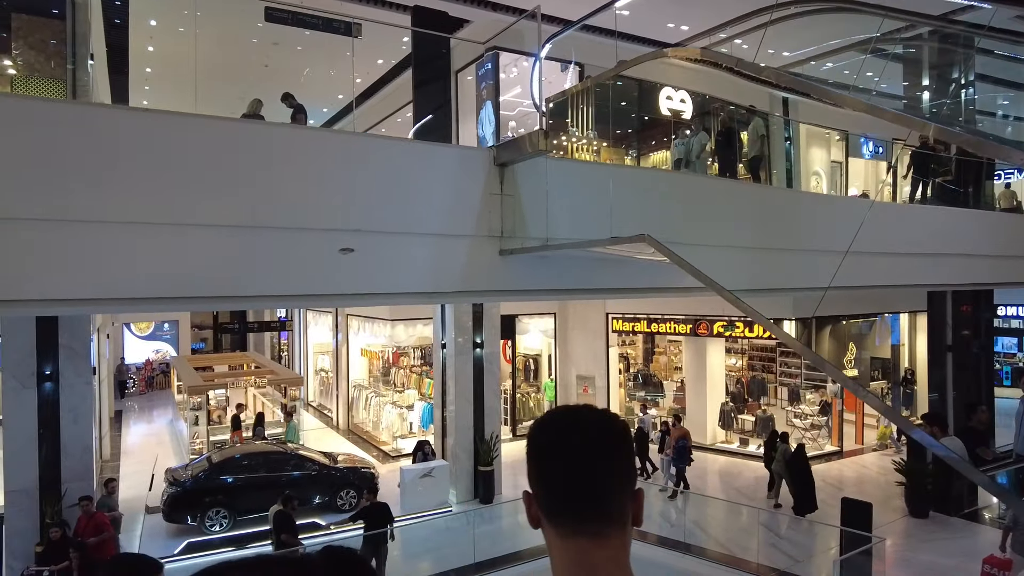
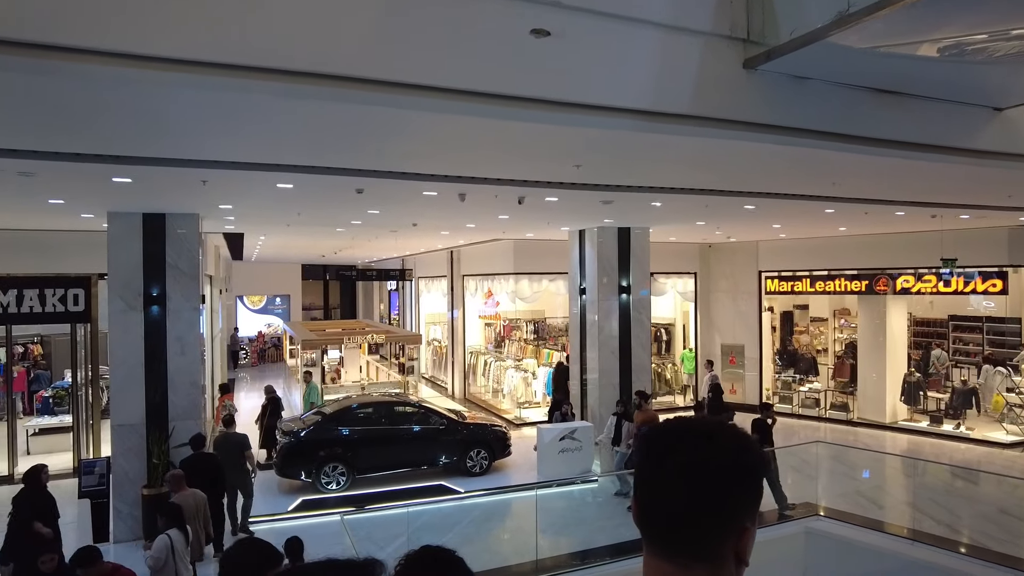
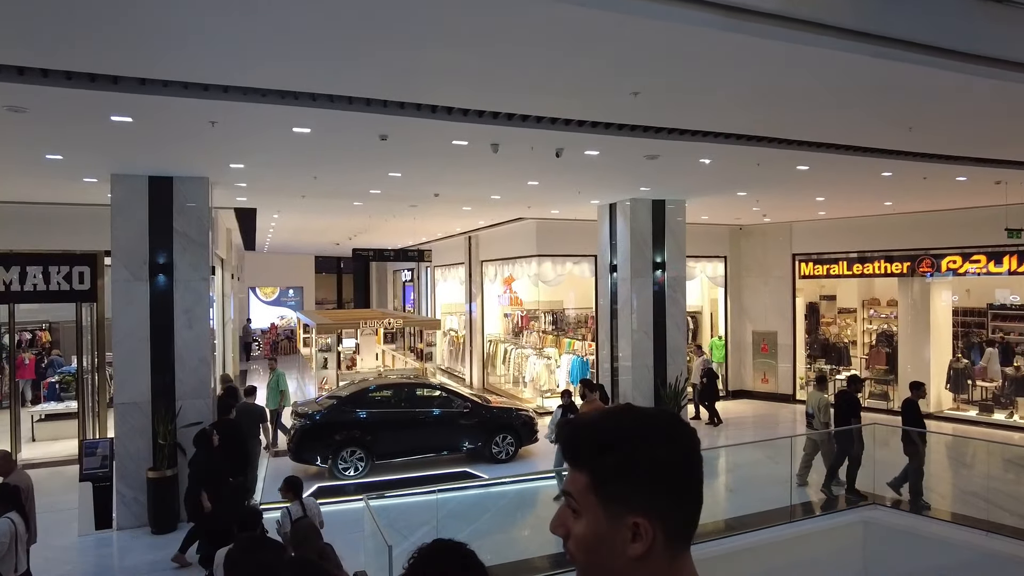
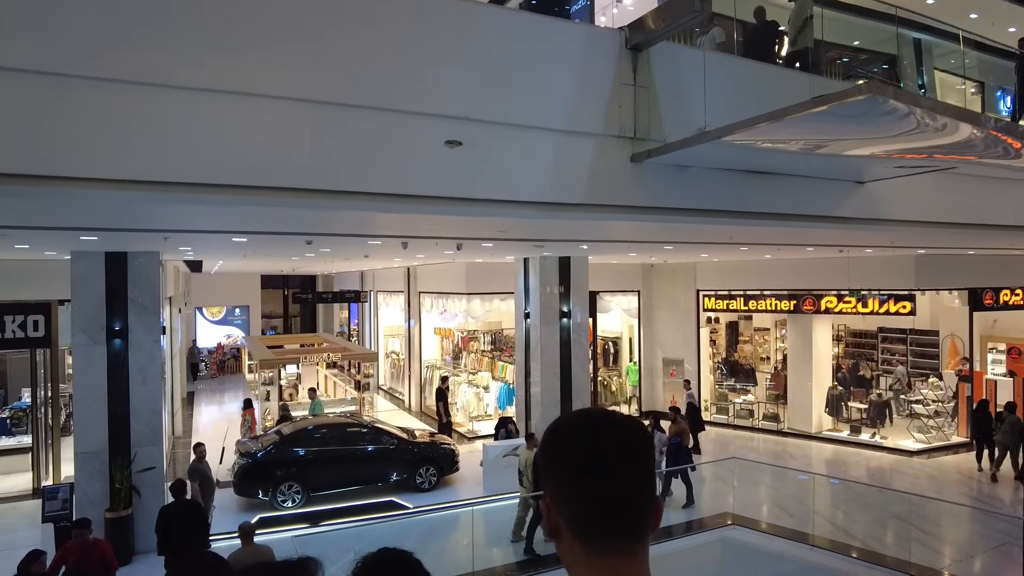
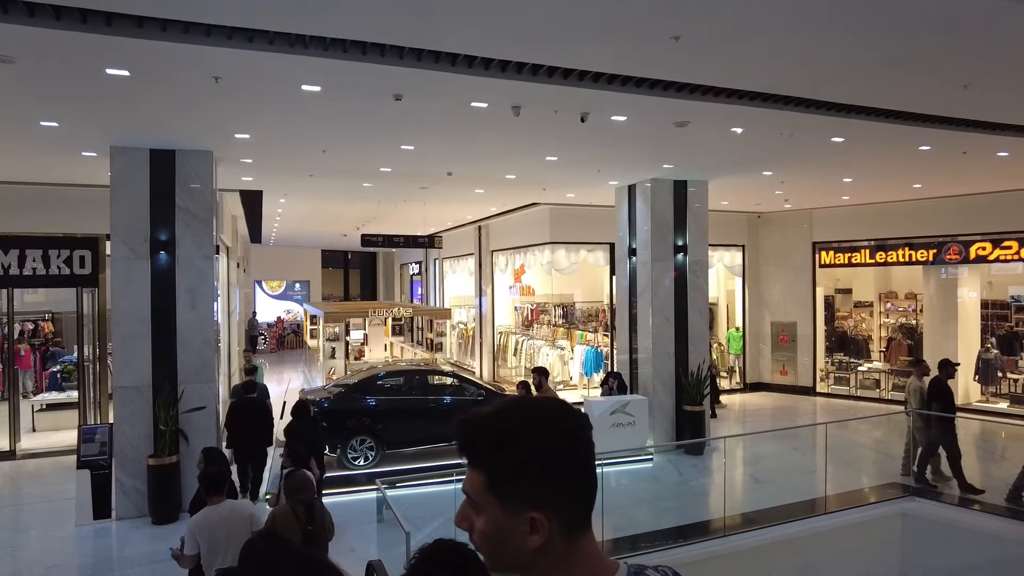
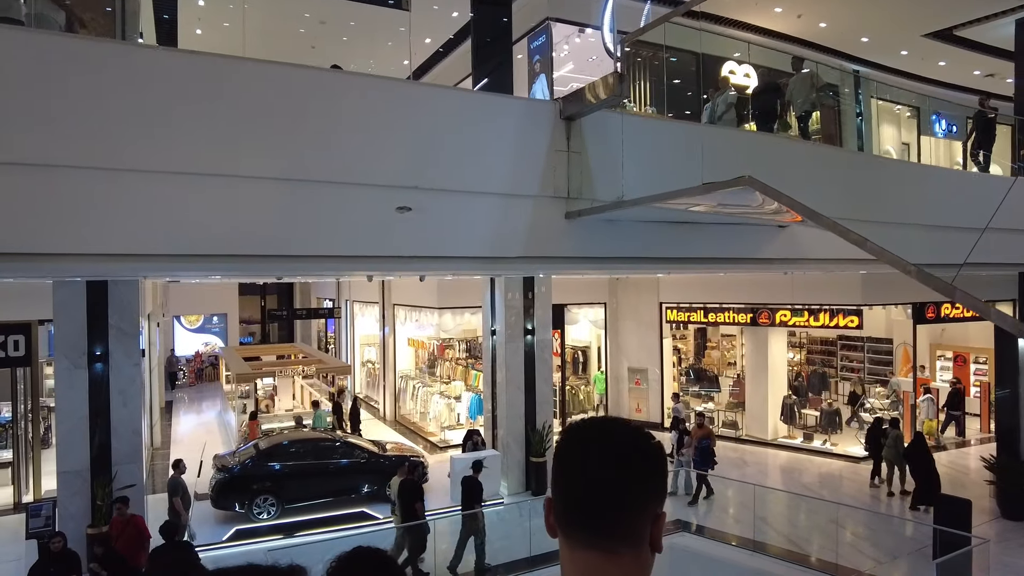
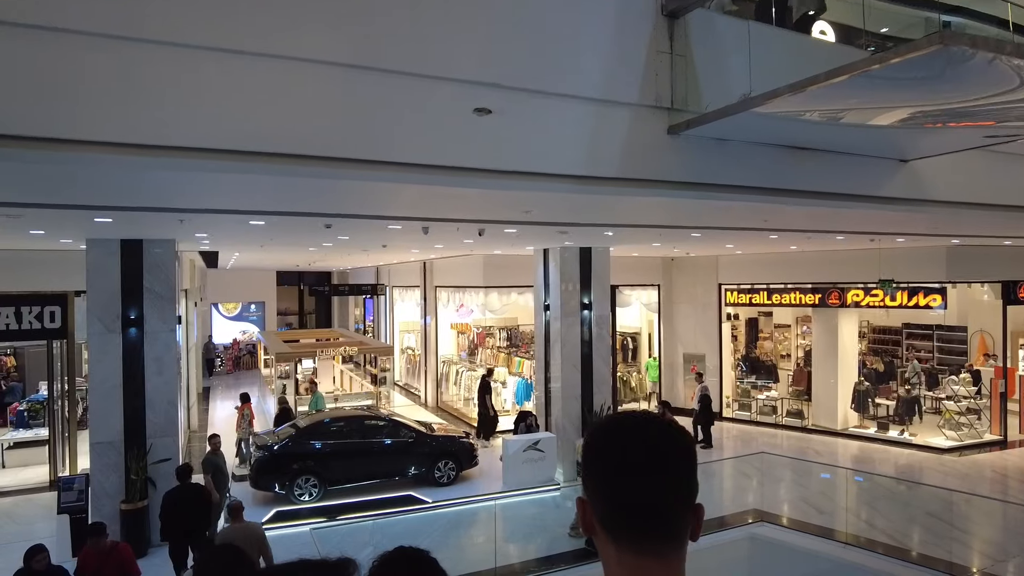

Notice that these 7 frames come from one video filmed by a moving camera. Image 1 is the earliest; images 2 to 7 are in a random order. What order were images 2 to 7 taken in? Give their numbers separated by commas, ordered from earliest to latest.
6, 4, 7, 2, 3, 5
